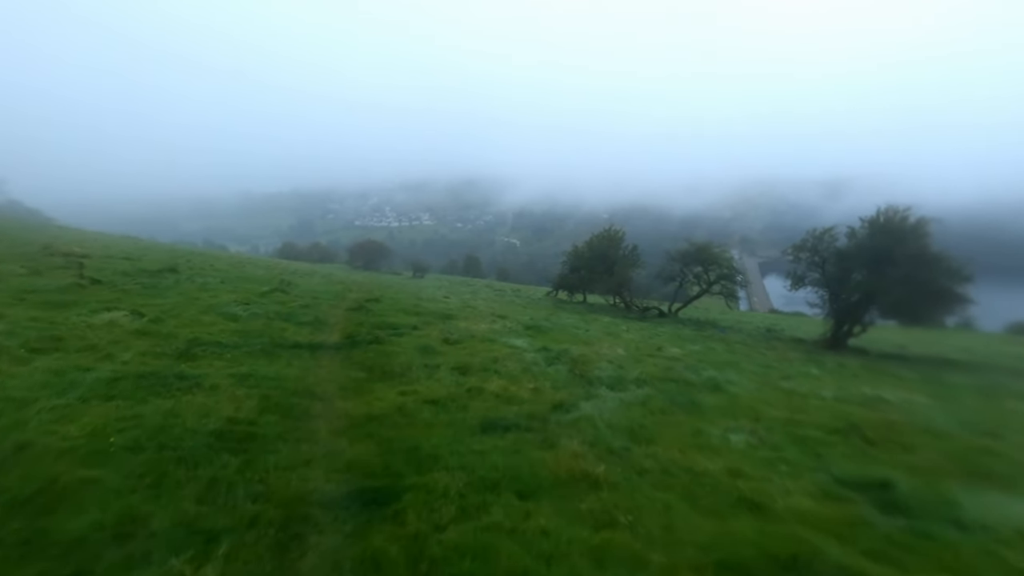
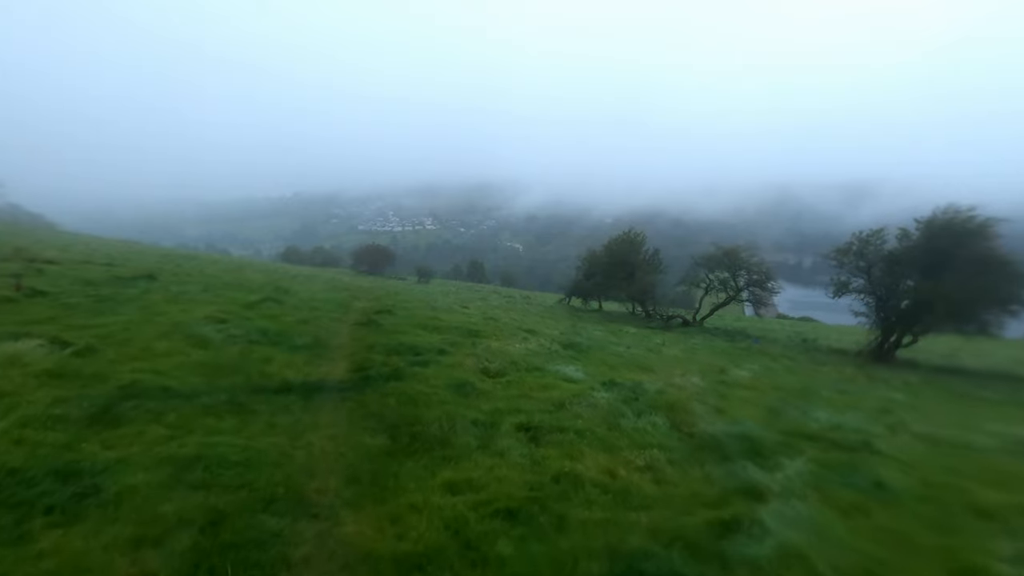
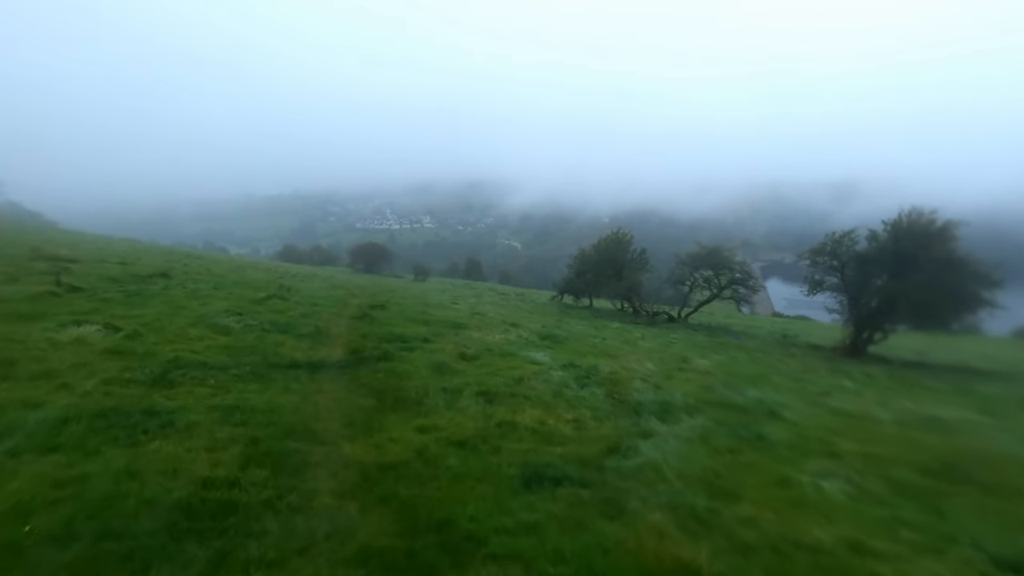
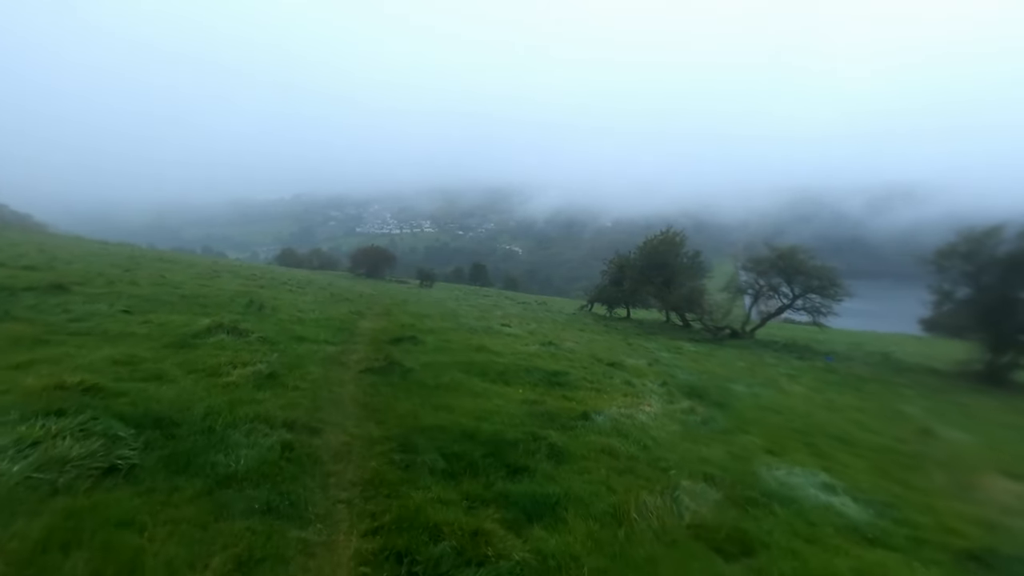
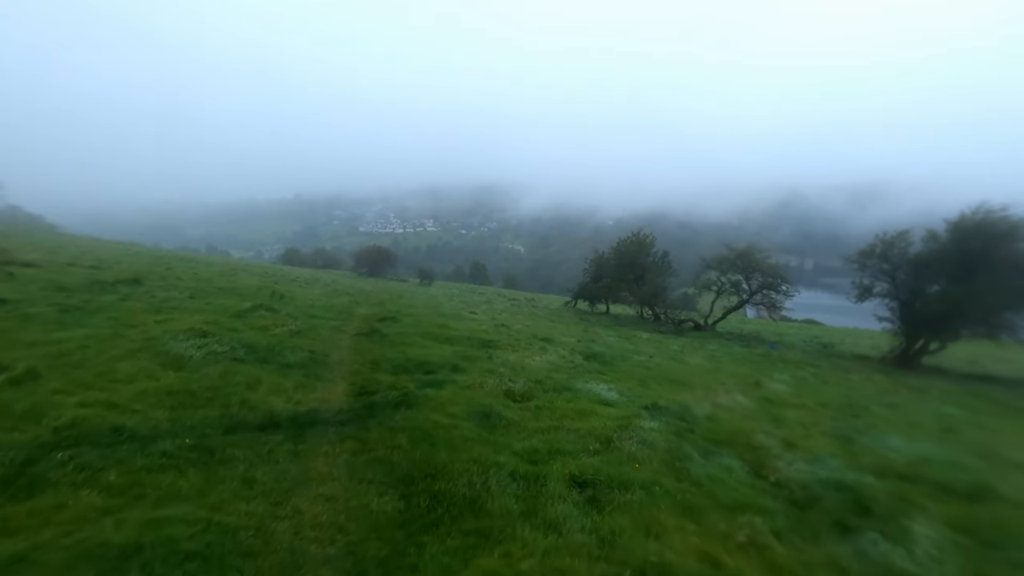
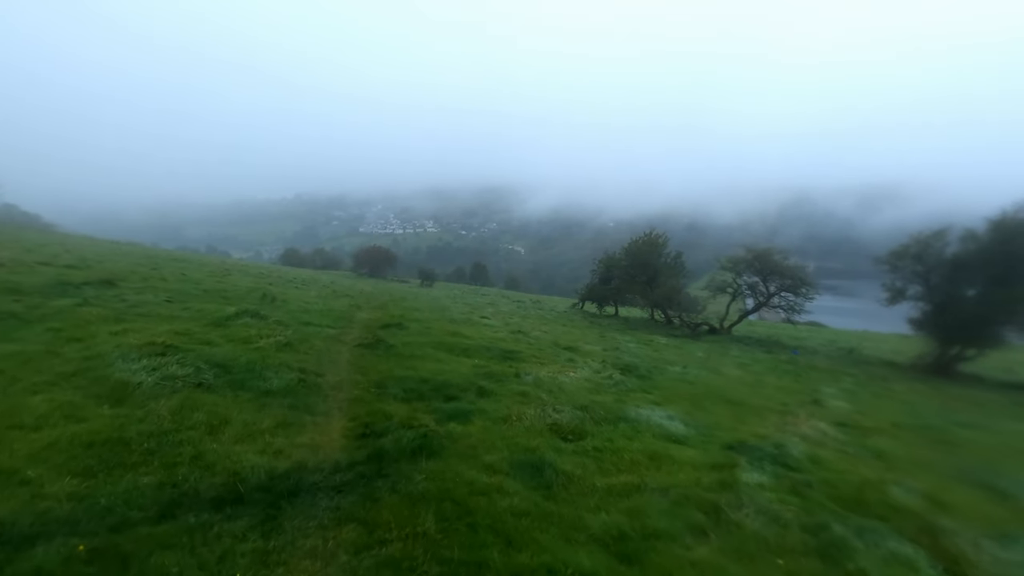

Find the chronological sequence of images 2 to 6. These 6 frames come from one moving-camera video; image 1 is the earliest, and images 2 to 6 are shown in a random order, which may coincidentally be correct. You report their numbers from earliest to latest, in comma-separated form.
3, 2, 5, 6, 4
